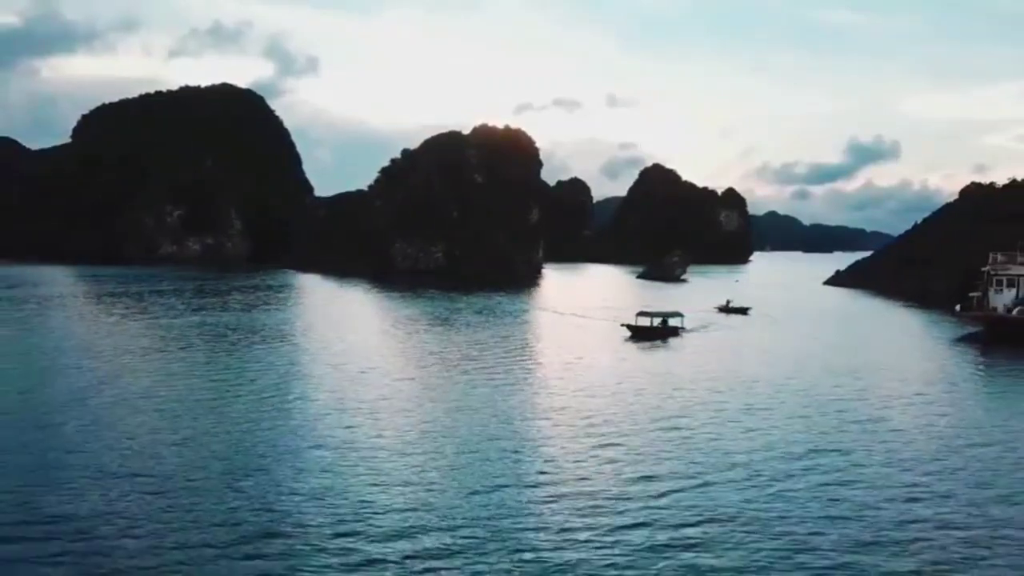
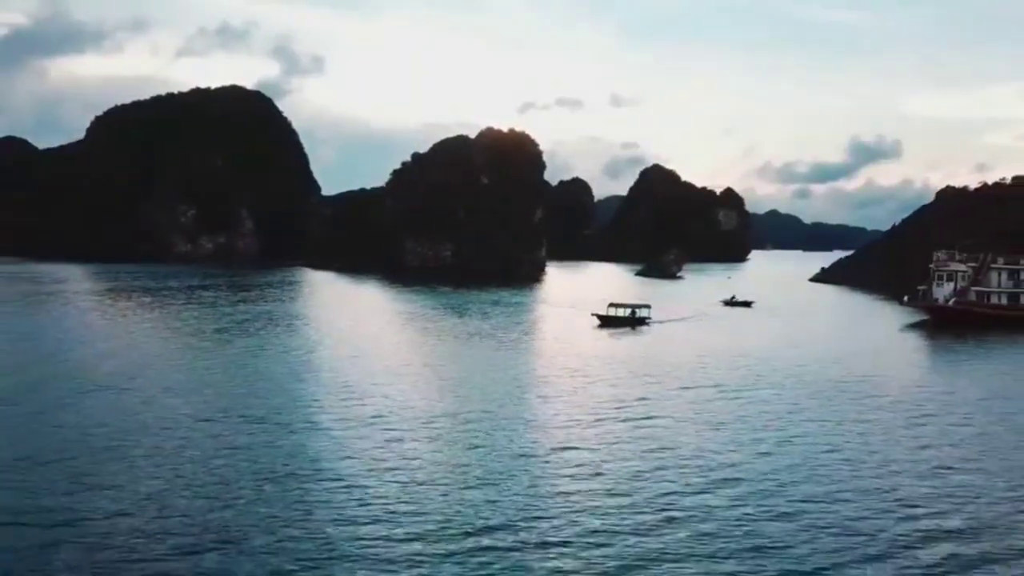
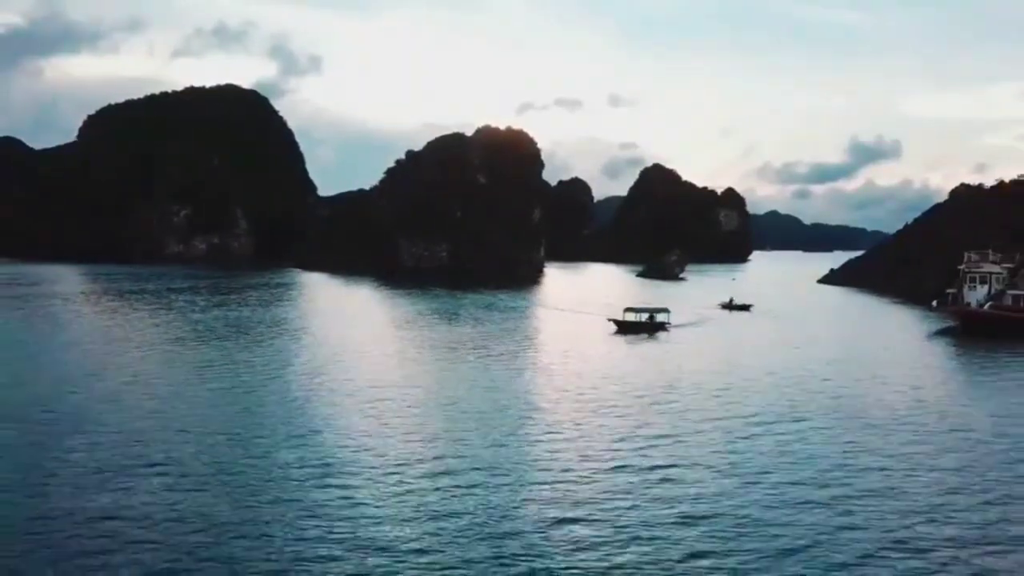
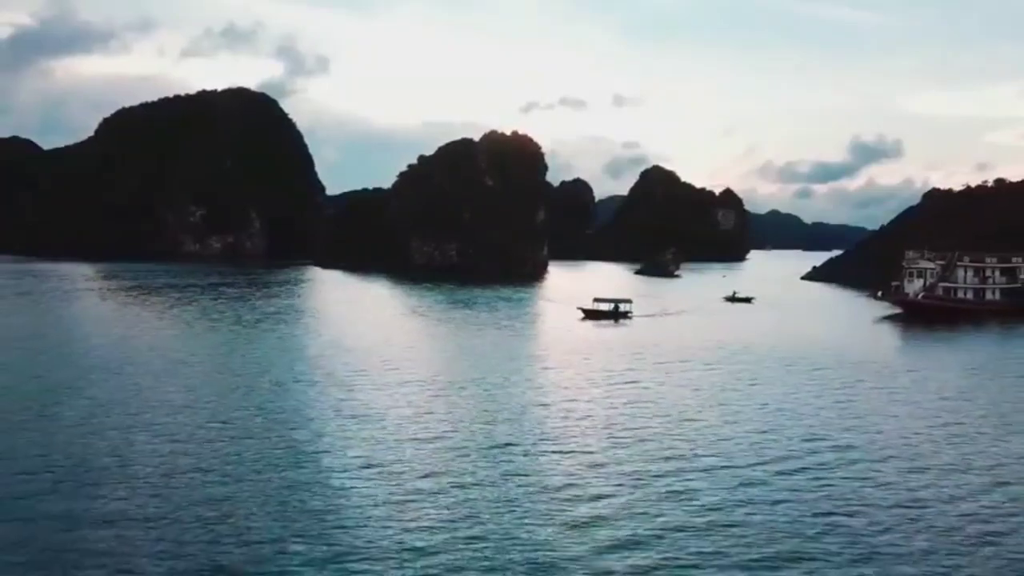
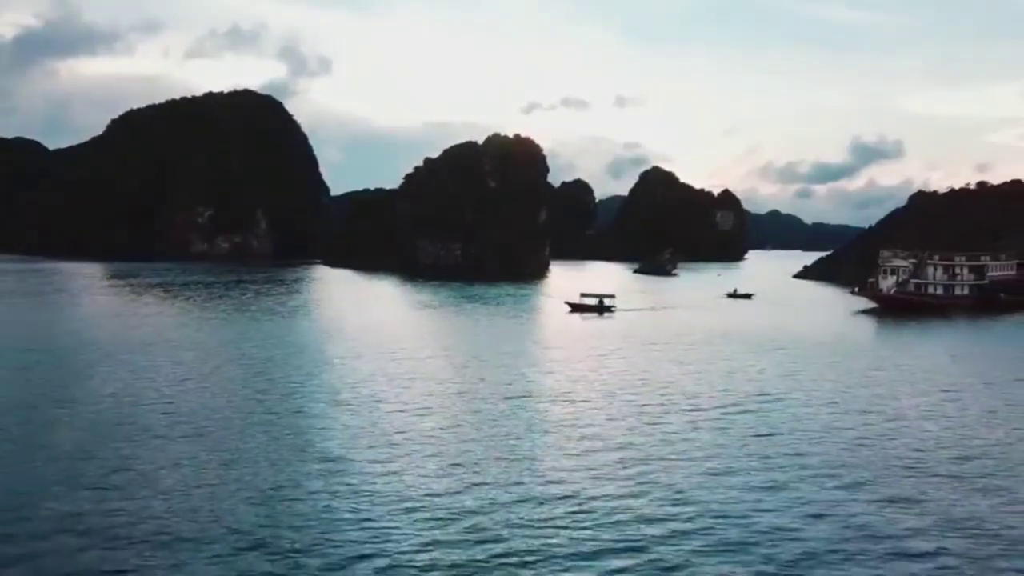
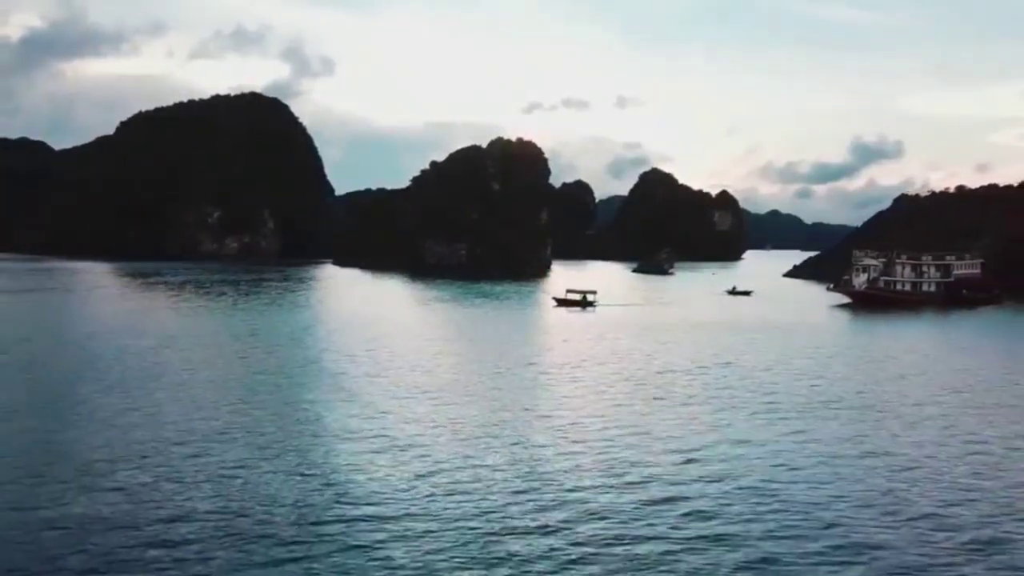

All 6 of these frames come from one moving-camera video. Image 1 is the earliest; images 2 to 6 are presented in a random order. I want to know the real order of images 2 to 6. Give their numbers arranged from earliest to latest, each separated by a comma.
3, 2, 4, 5, 6
